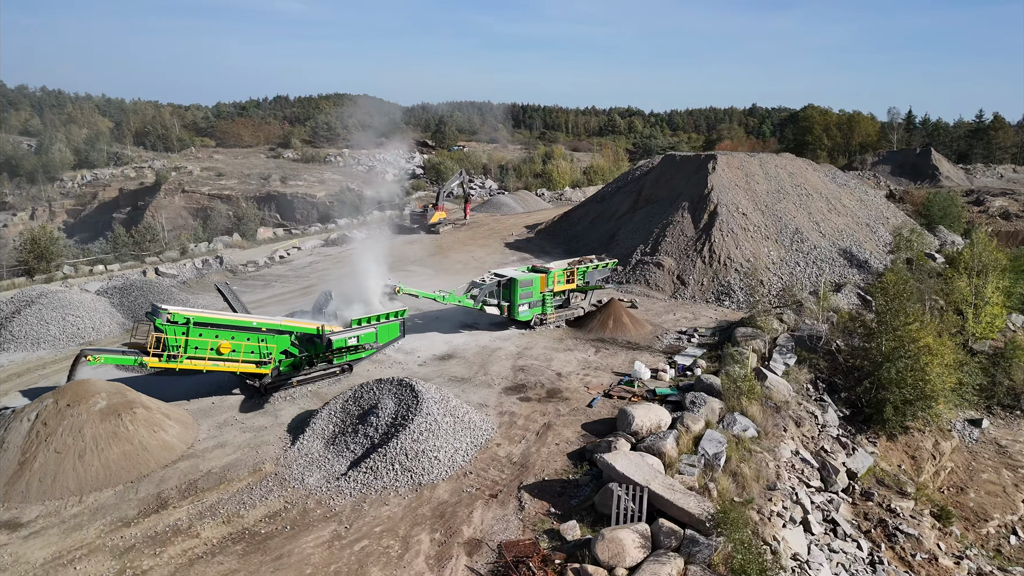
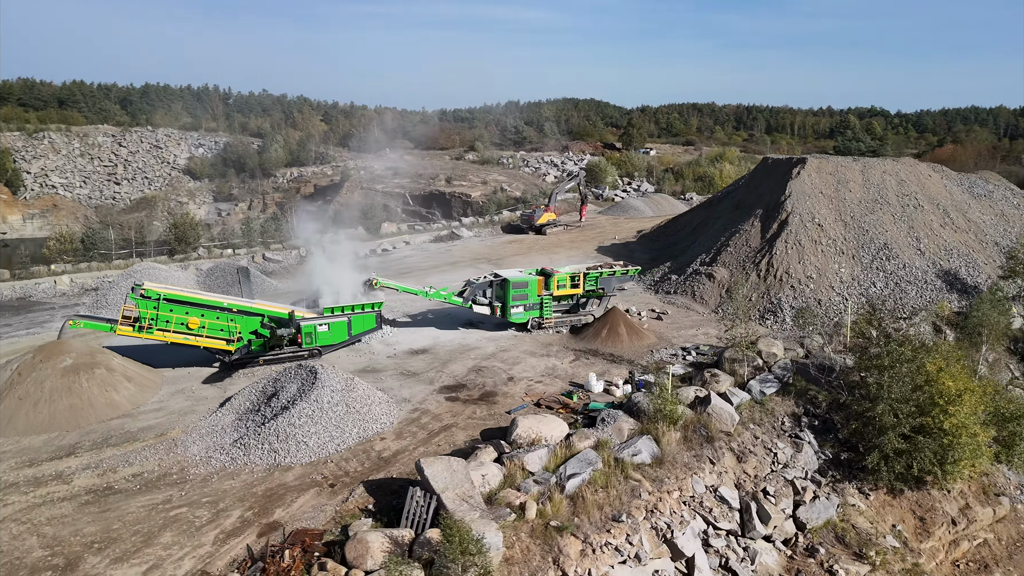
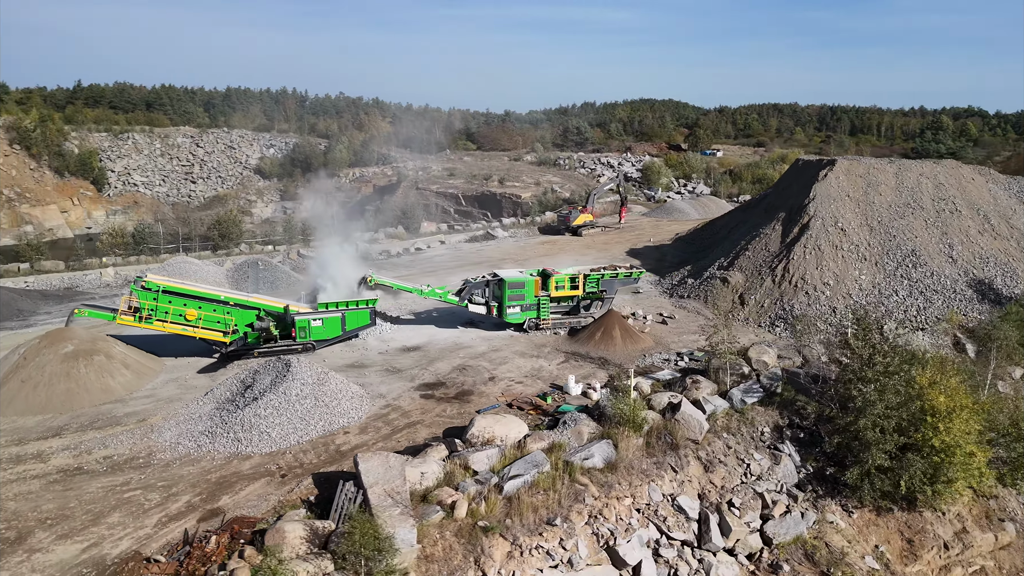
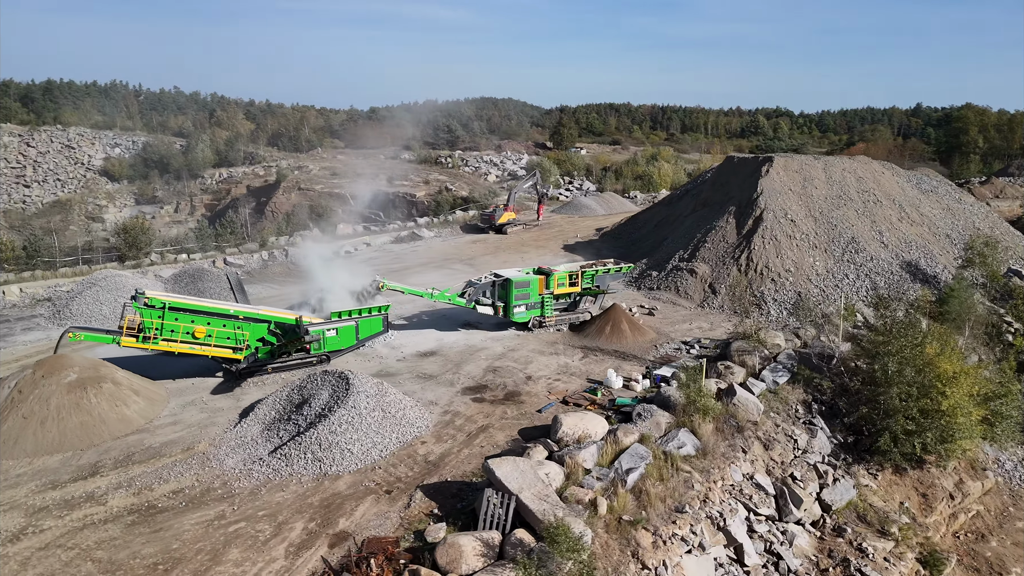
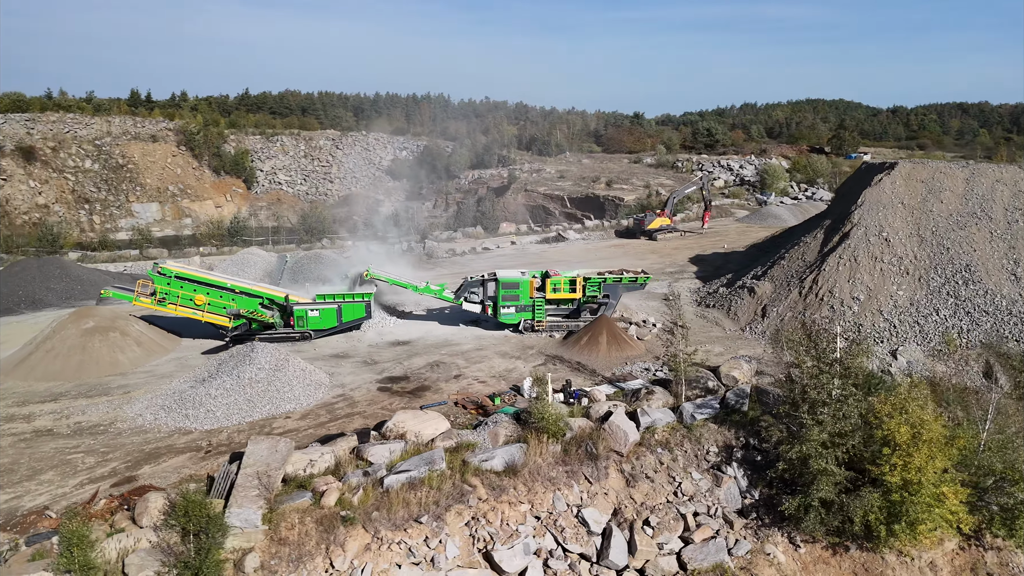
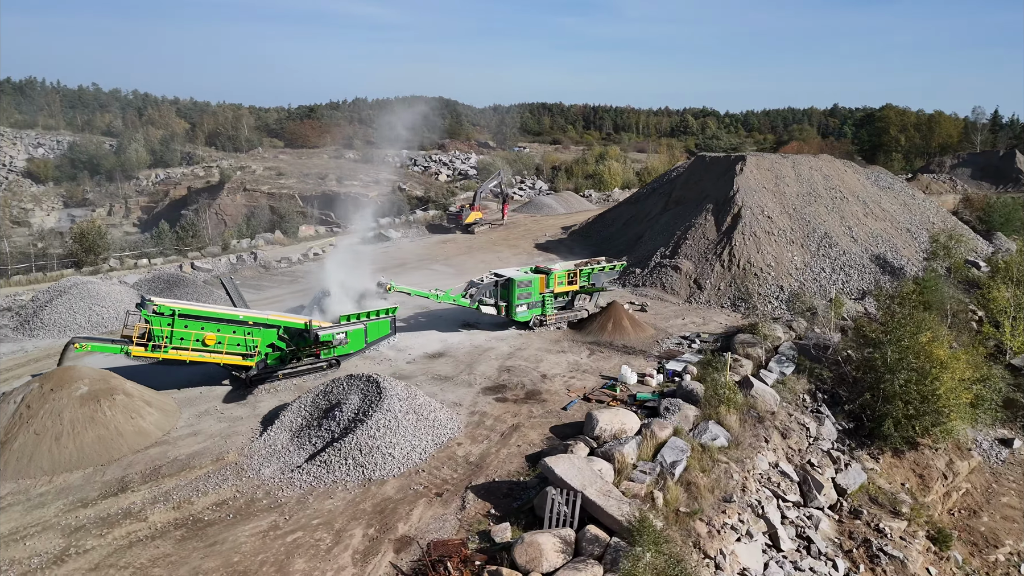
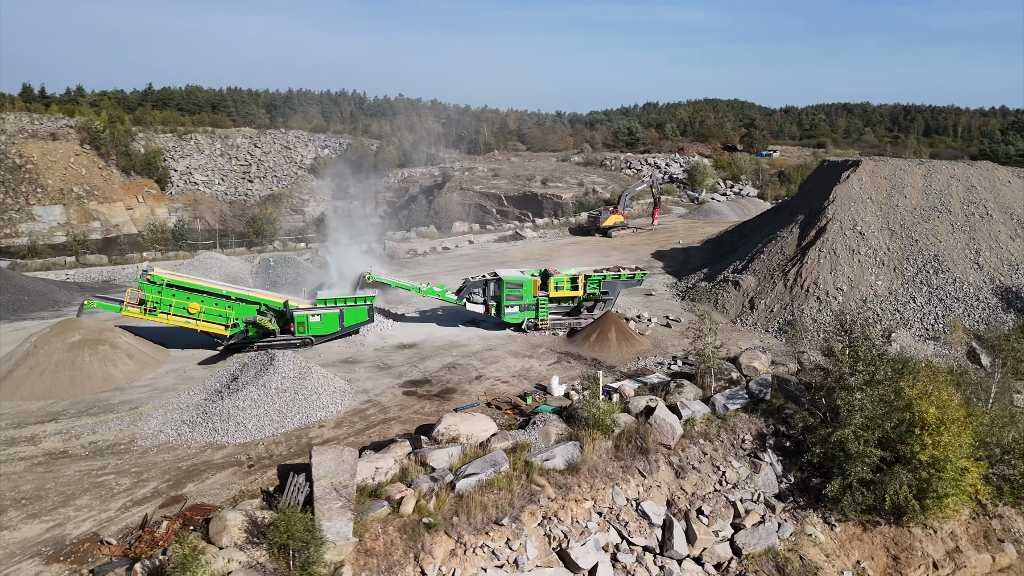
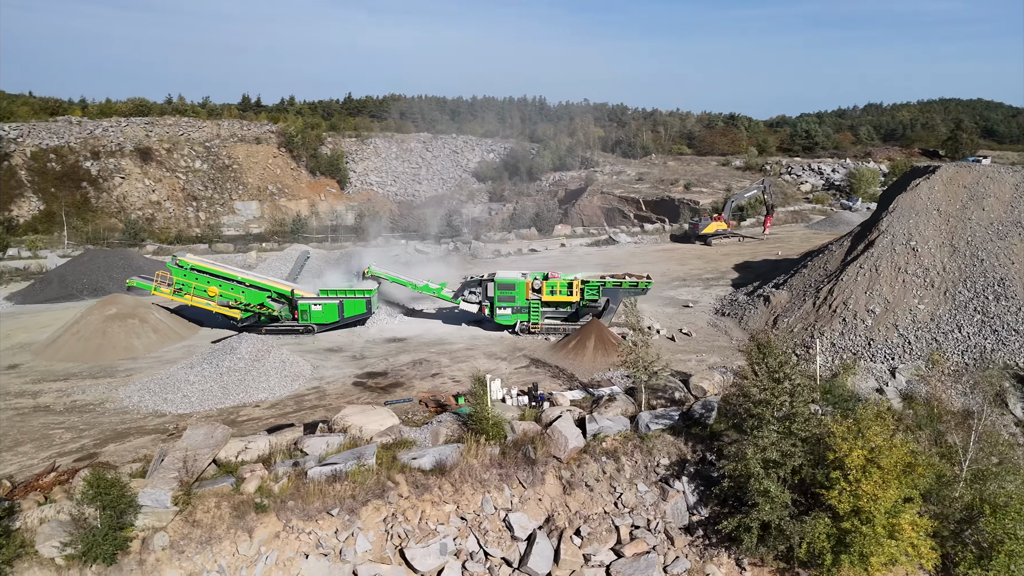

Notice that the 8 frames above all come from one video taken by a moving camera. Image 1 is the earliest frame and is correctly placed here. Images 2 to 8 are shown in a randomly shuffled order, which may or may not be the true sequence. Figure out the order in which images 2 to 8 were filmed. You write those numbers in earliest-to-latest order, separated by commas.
6, 4, 2, 3, 7, 5, 8
